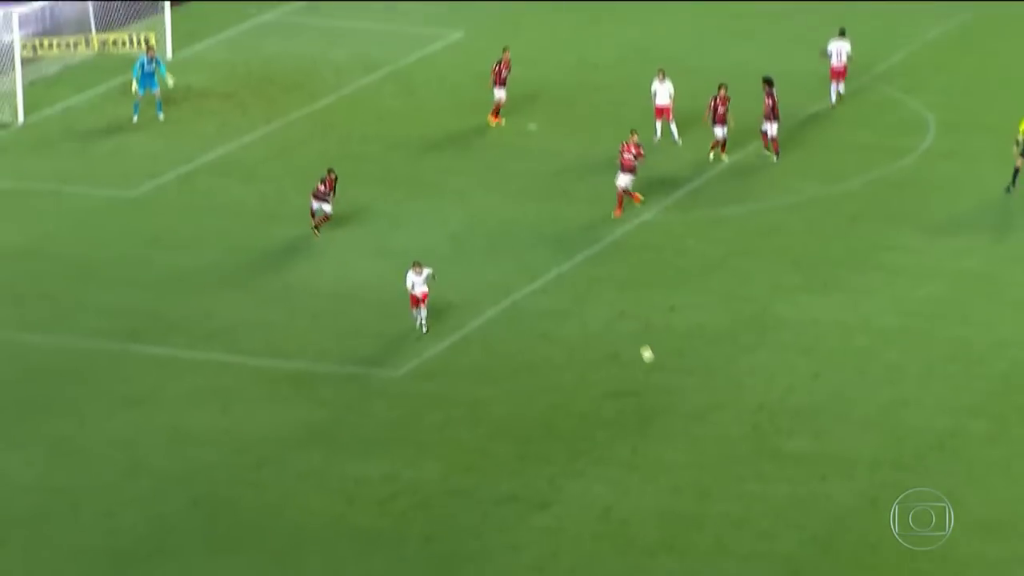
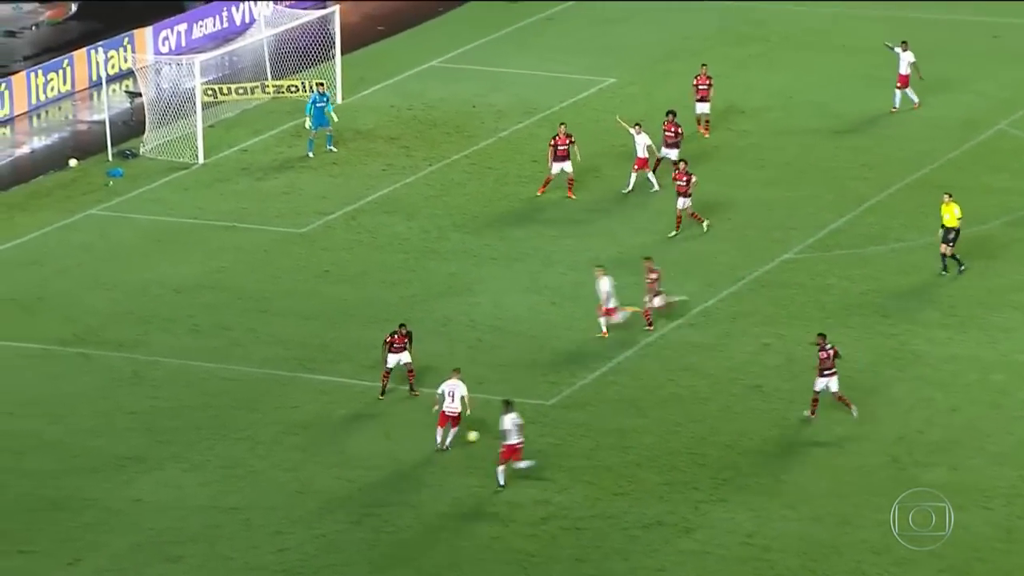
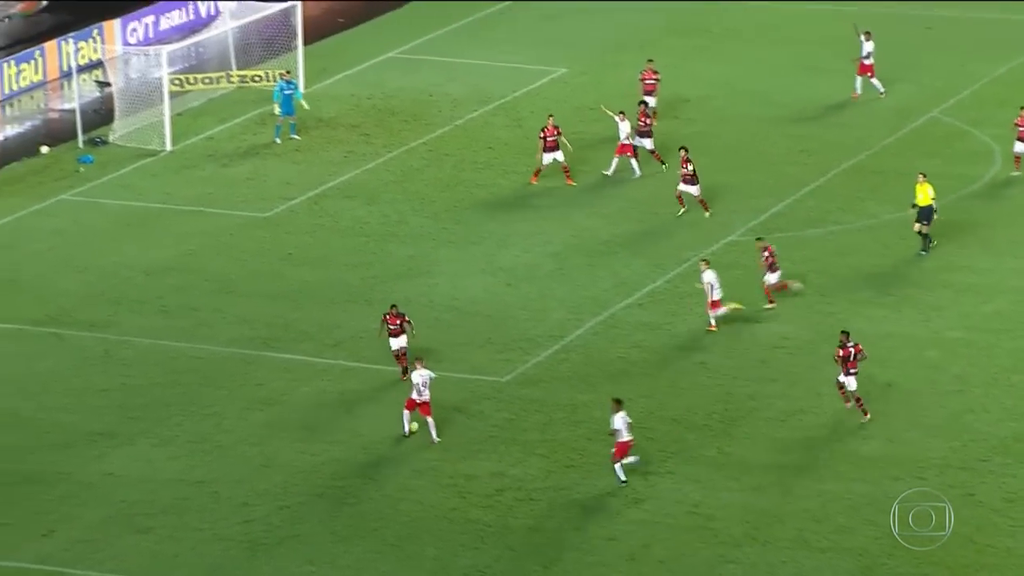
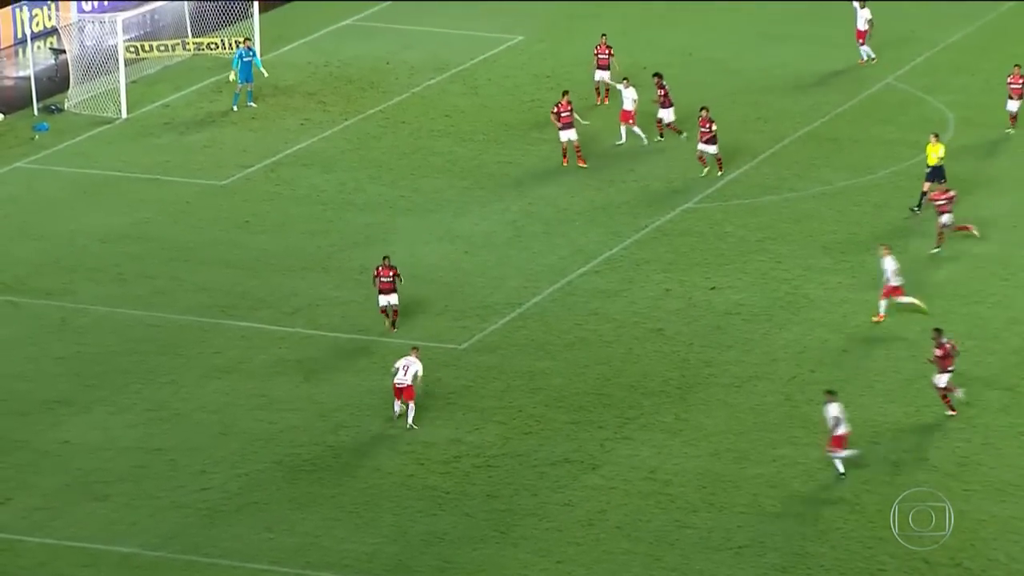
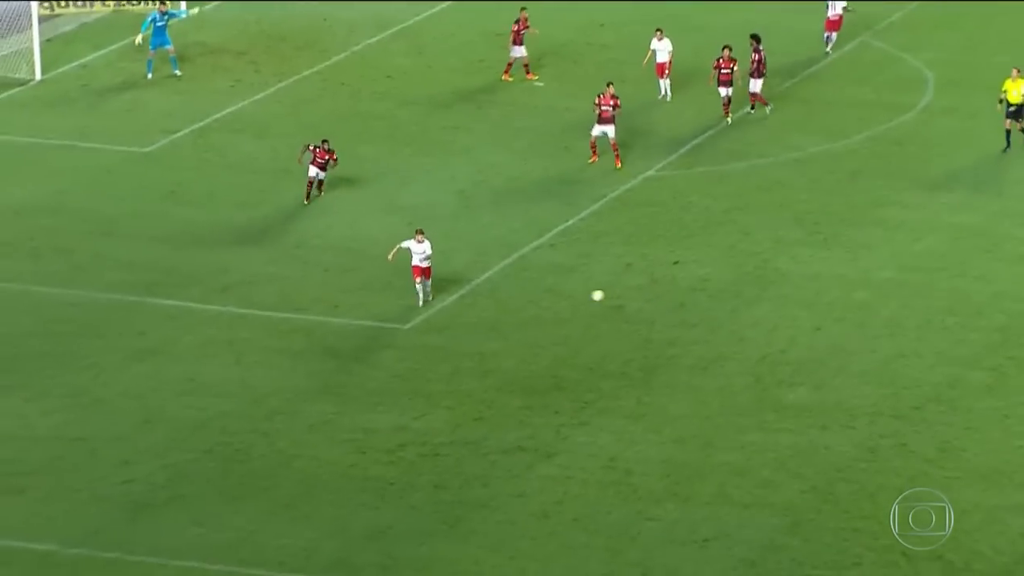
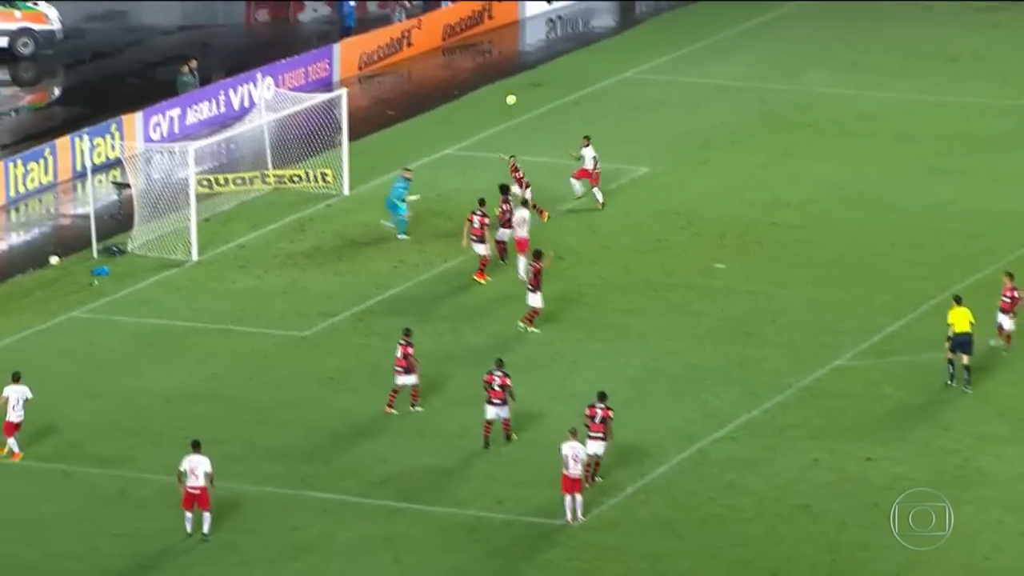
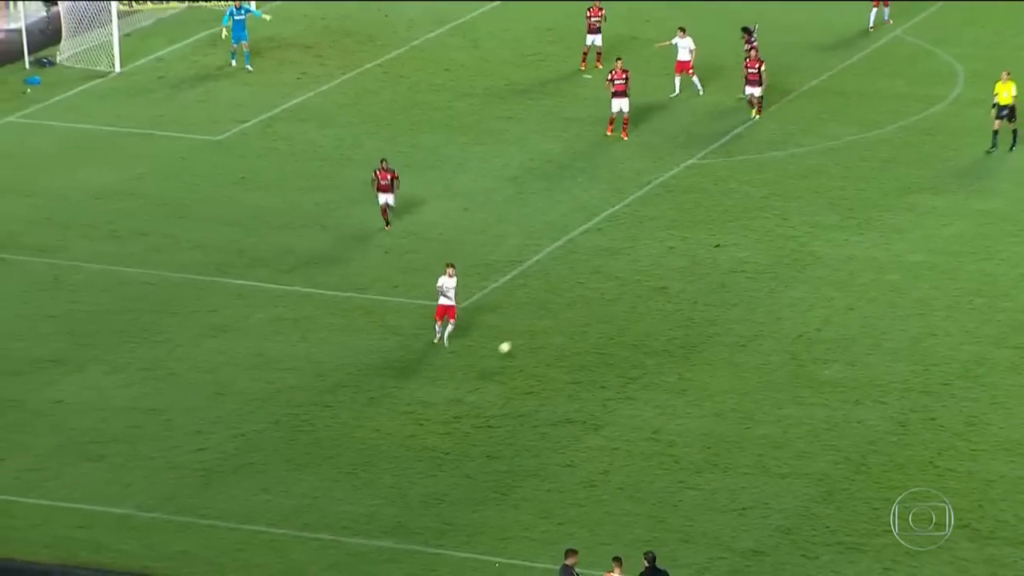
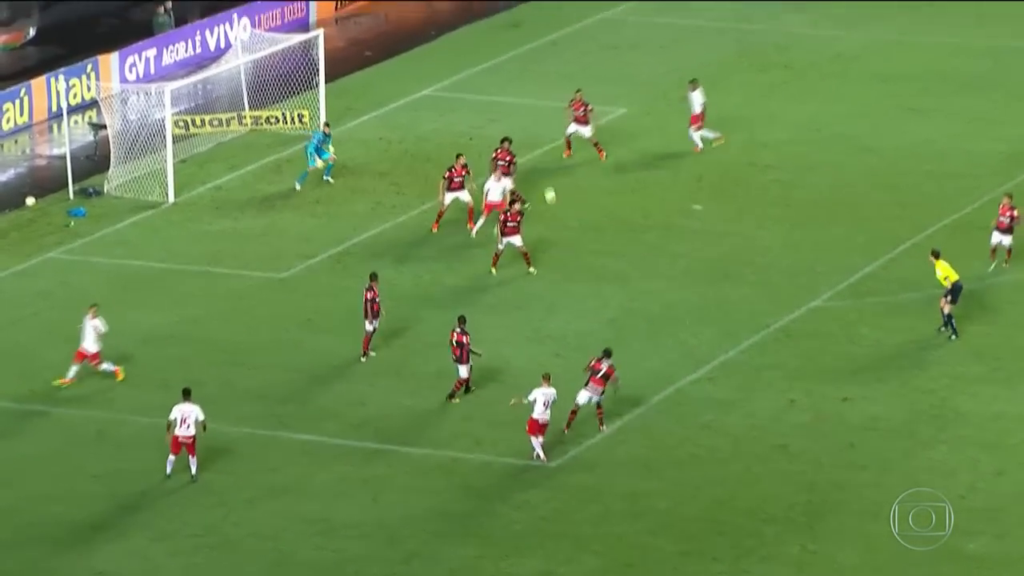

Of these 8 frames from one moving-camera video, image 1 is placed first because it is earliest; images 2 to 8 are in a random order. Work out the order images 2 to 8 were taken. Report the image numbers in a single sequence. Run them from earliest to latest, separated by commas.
5, 7, 4, 3, 2, 8, 6
